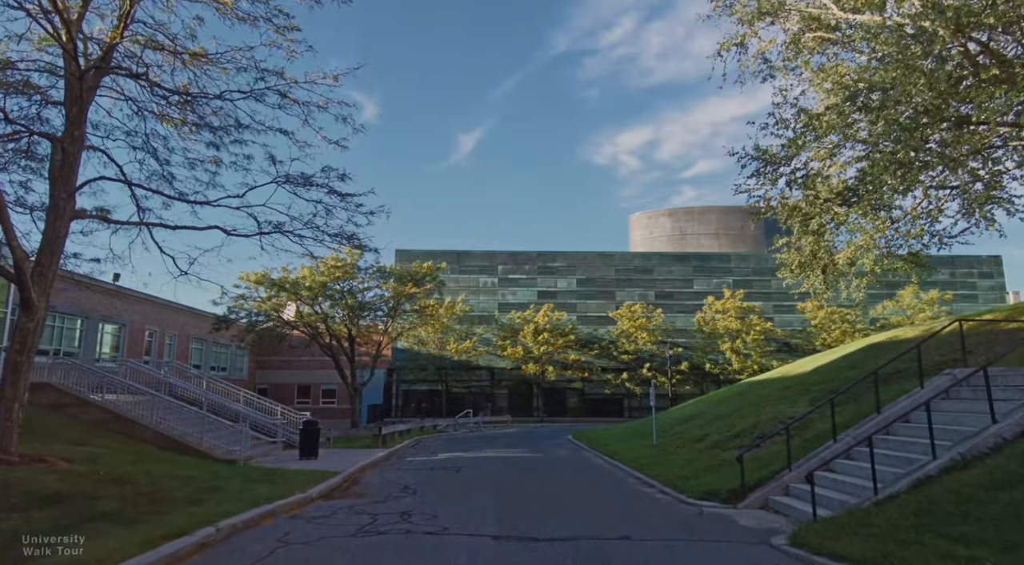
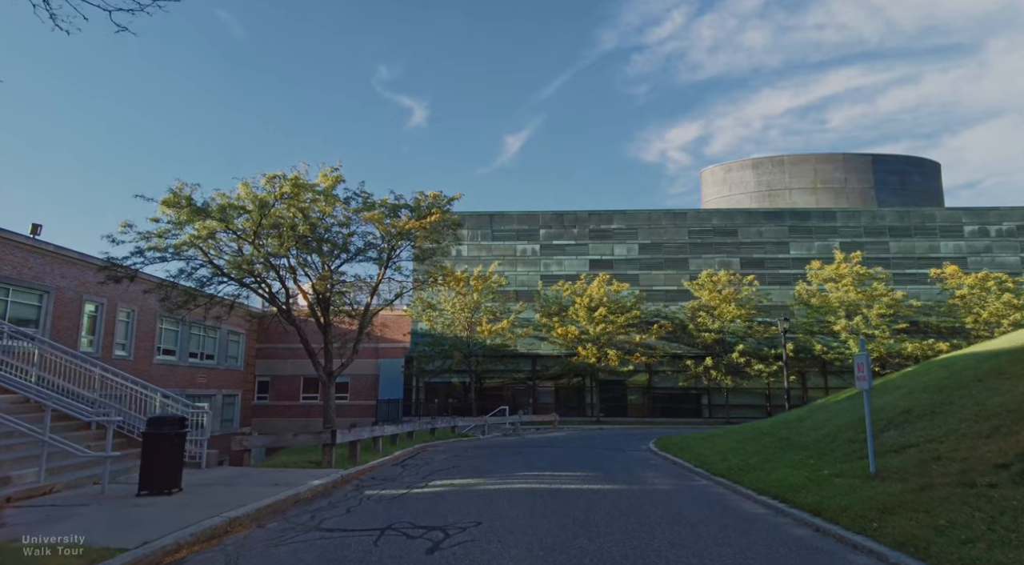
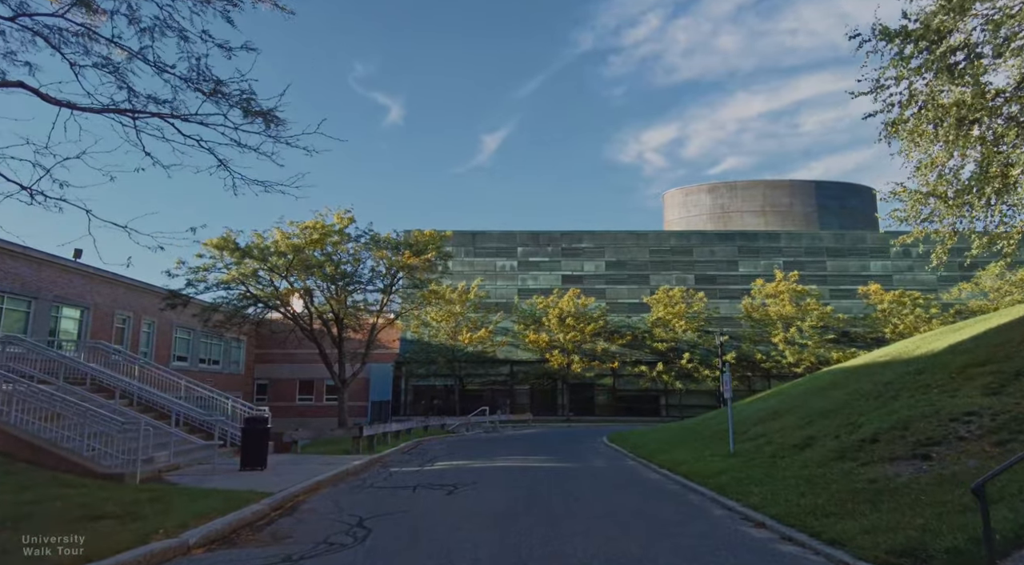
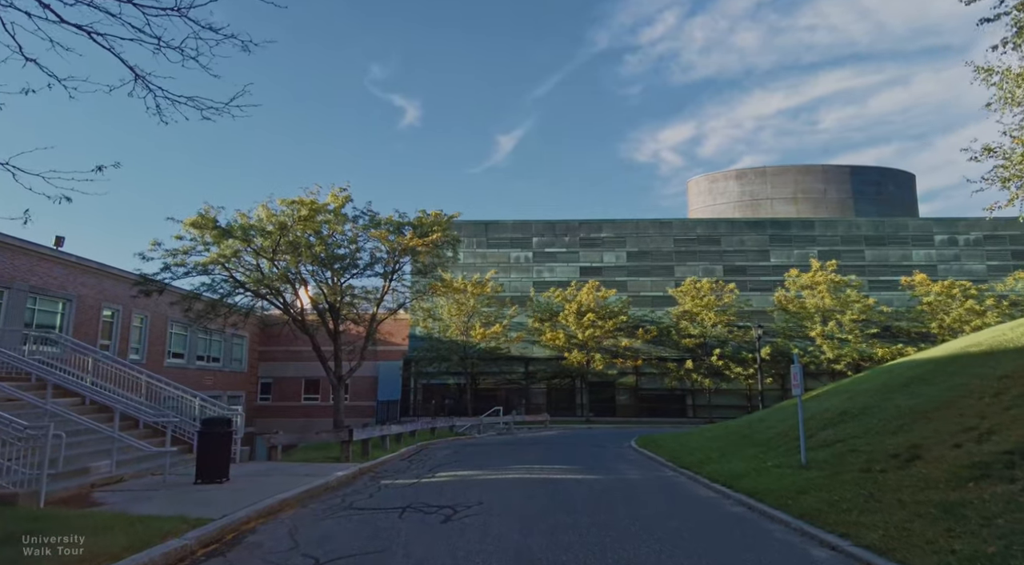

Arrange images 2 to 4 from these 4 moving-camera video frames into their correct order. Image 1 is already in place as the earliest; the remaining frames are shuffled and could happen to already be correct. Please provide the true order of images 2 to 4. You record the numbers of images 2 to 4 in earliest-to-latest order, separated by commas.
3, 4, 2
